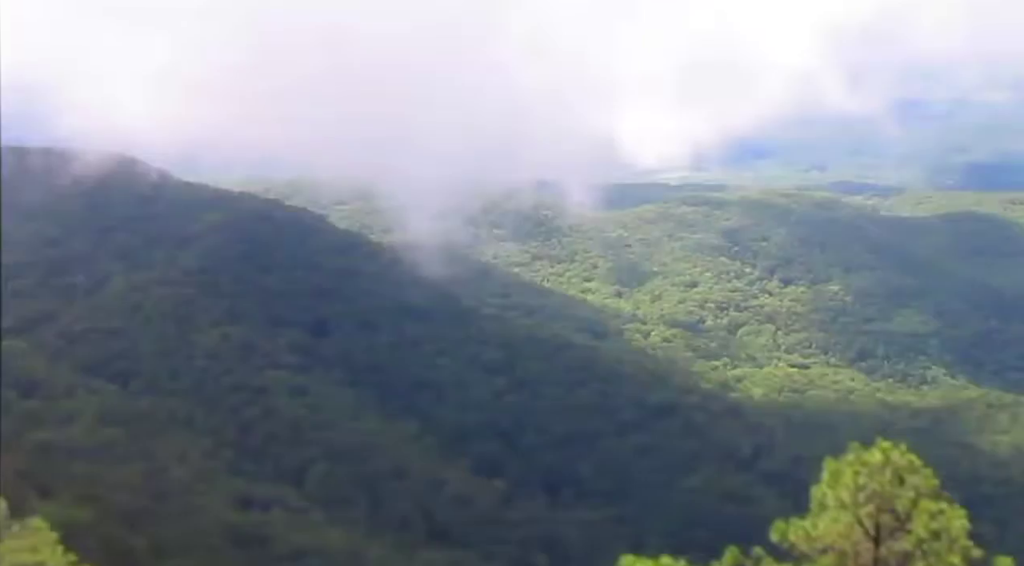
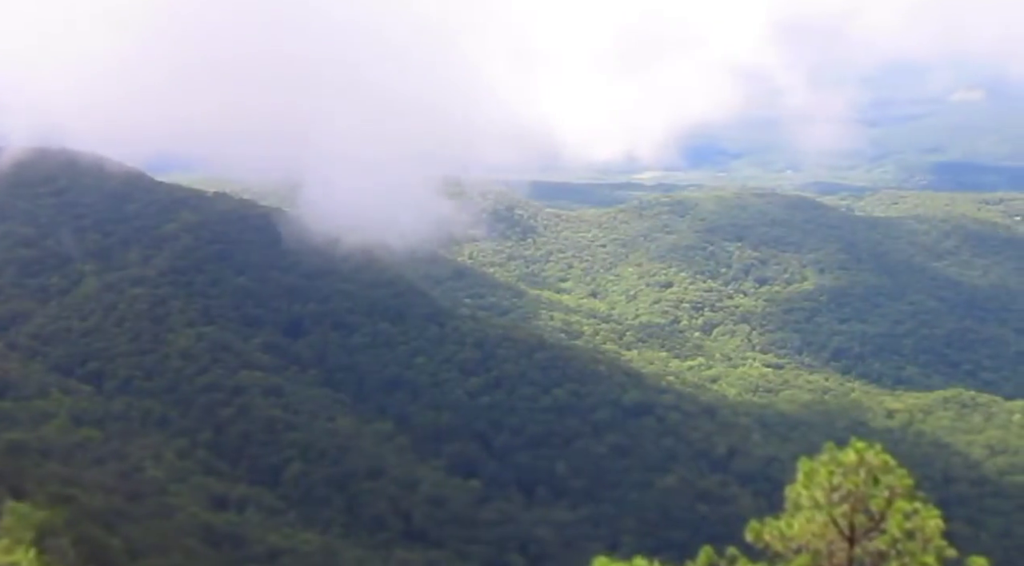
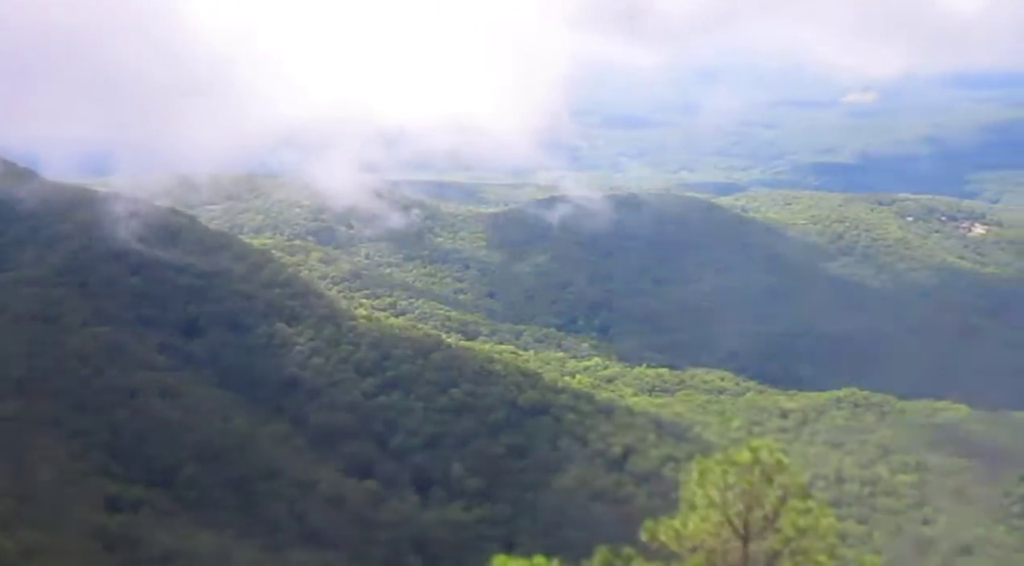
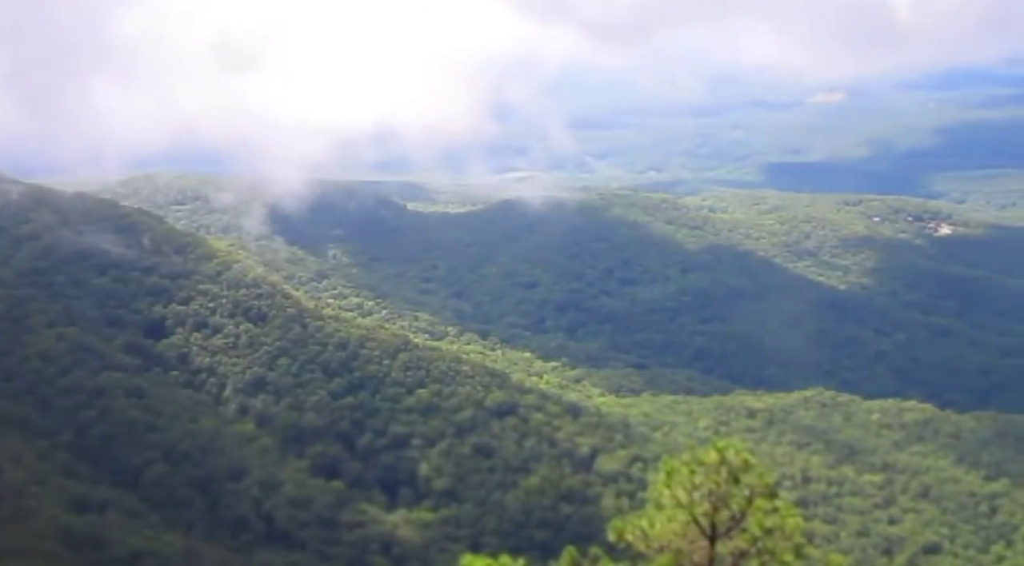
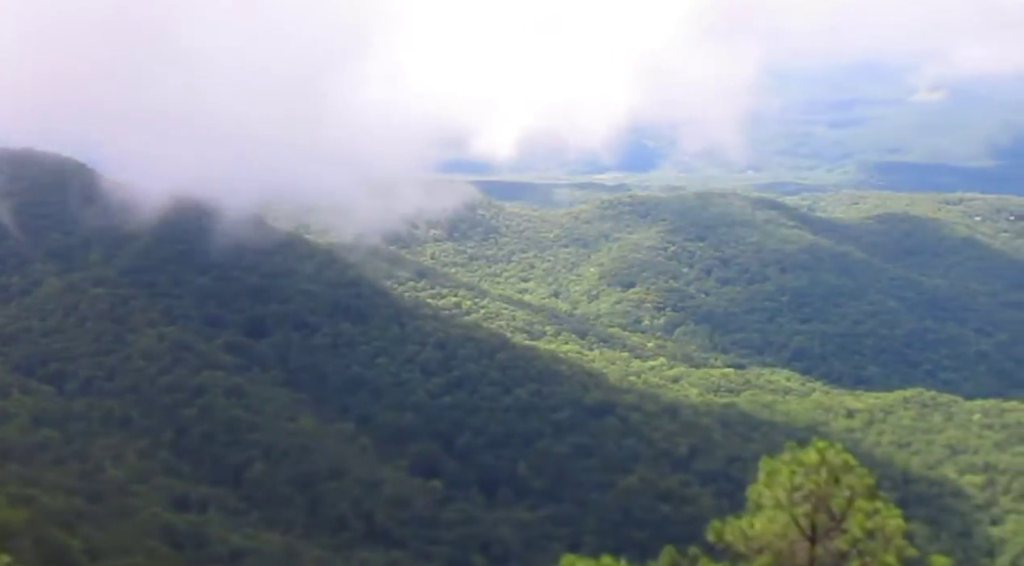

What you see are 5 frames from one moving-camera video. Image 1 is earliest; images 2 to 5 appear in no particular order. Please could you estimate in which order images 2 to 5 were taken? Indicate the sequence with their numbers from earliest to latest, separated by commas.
2, 5, 3, 4
